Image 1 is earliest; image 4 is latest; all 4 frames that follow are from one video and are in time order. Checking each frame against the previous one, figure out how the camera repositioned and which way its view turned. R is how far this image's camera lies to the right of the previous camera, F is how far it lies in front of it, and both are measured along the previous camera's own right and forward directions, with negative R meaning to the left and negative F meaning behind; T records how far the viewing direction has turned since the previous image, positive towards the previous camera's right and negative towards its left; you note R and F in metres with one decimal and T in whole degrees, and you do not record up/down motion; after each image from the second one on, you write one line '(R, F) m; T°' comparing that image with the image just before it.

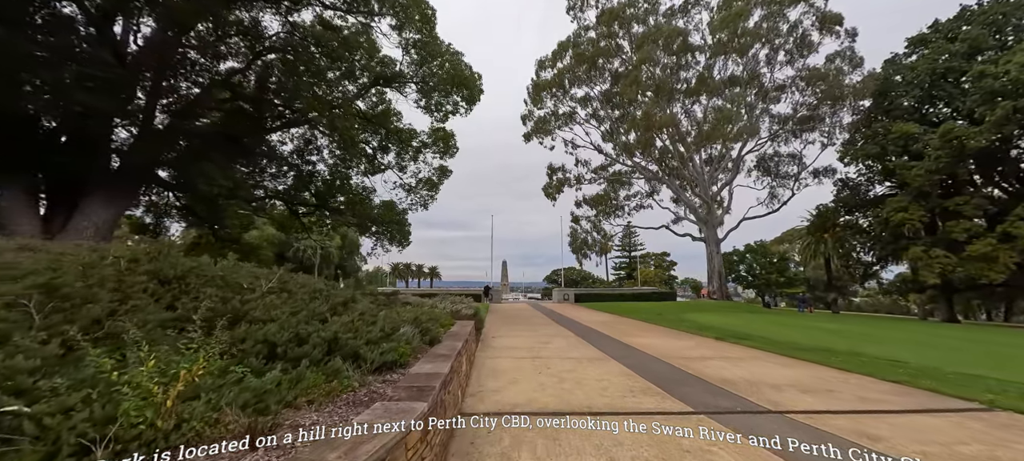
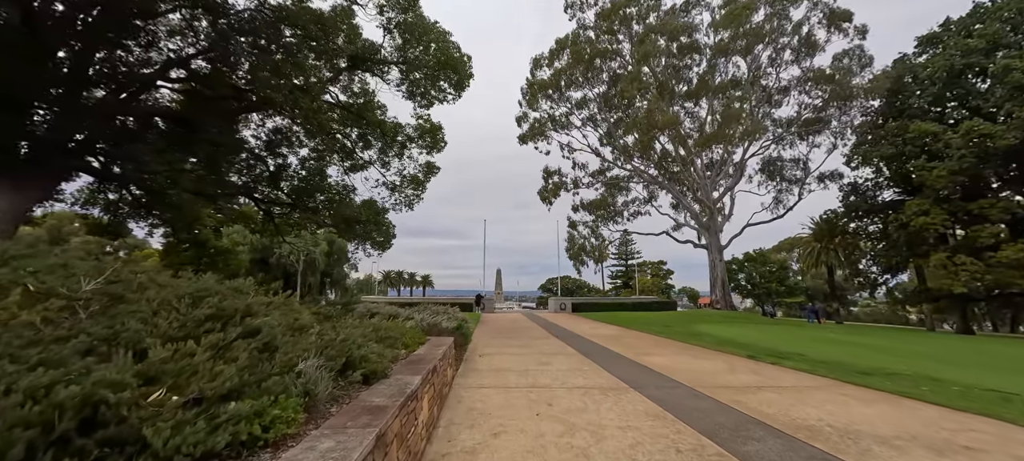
(+0.1, +1.3) m; +1°
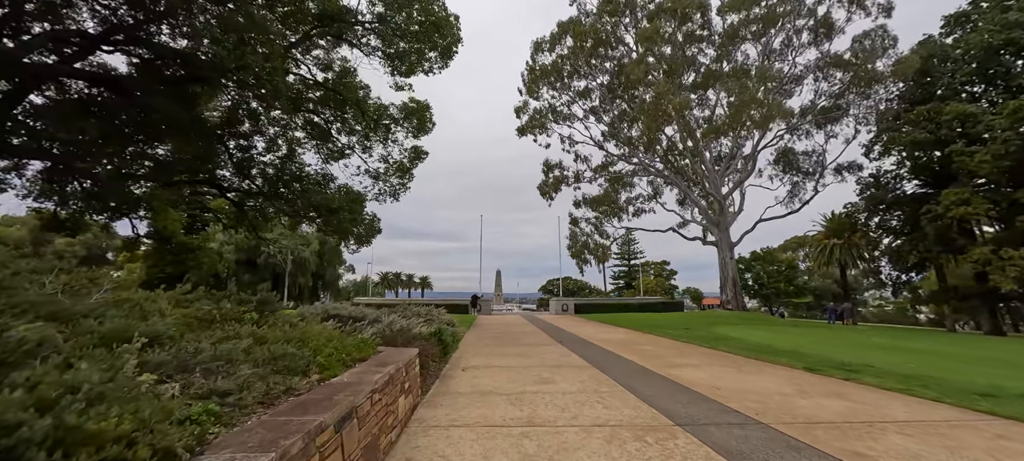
(+0.1, +1.4) m; 0°
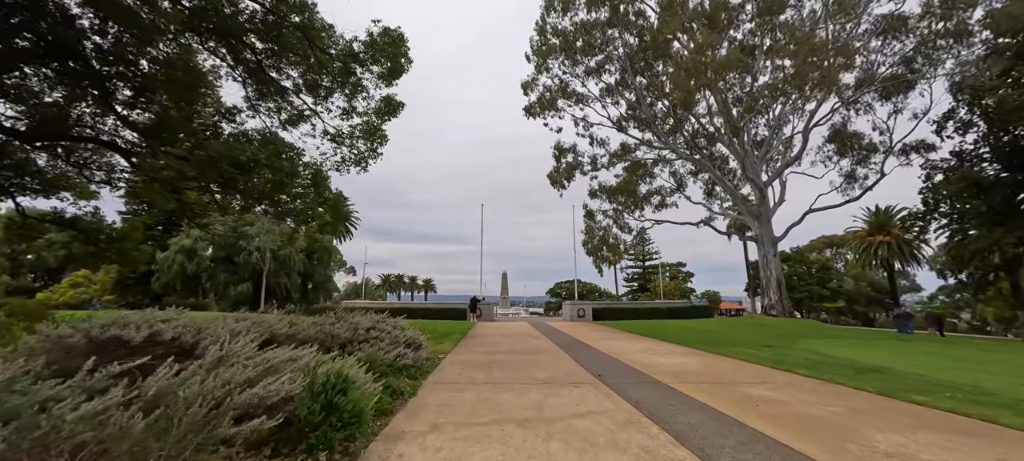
(0.0, +3.1) m; -1°
